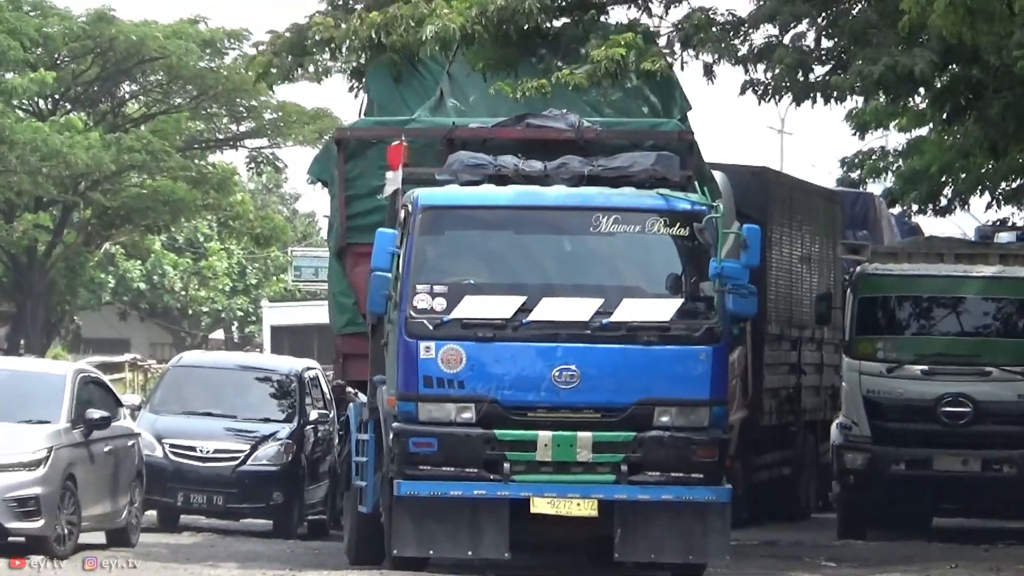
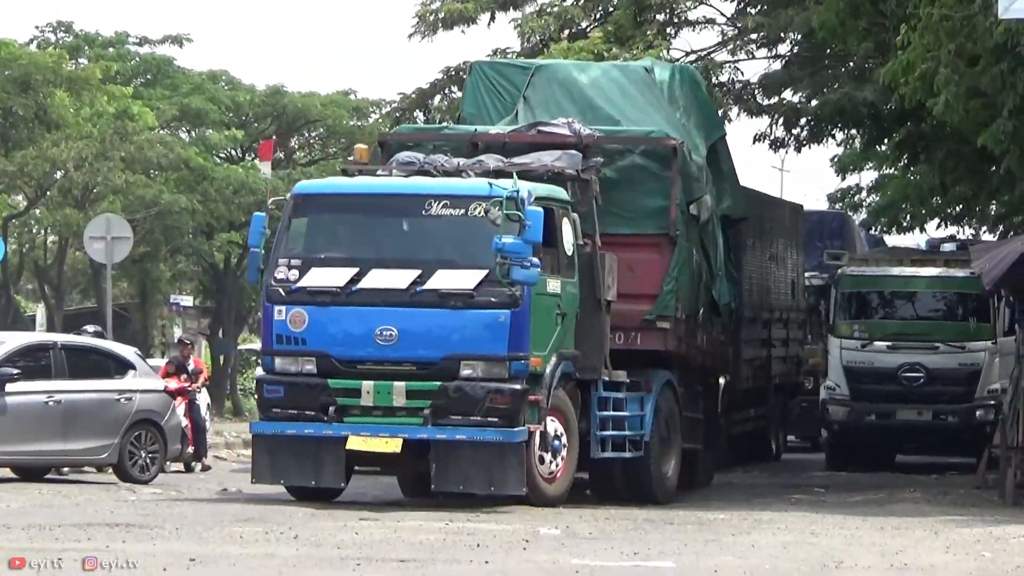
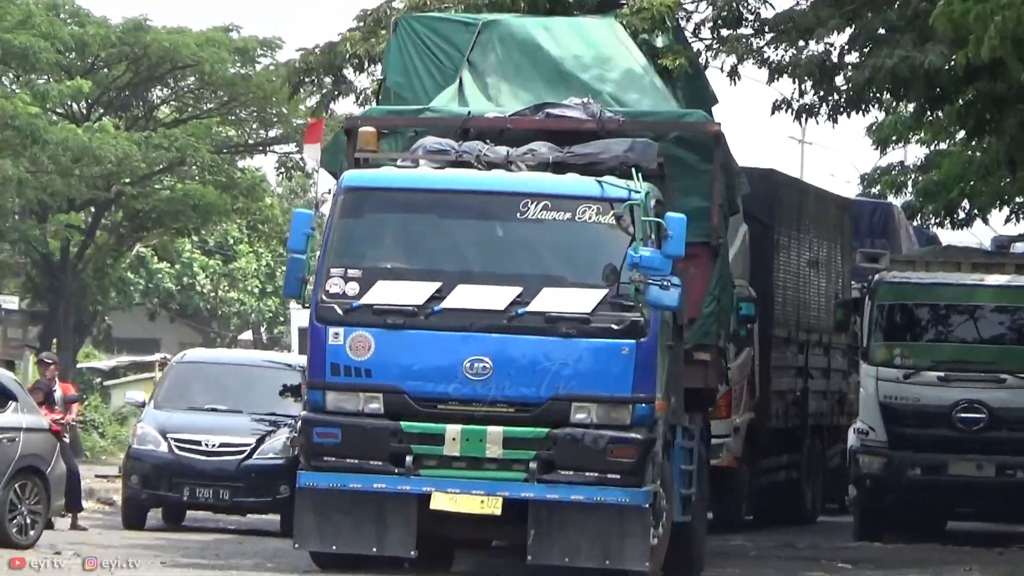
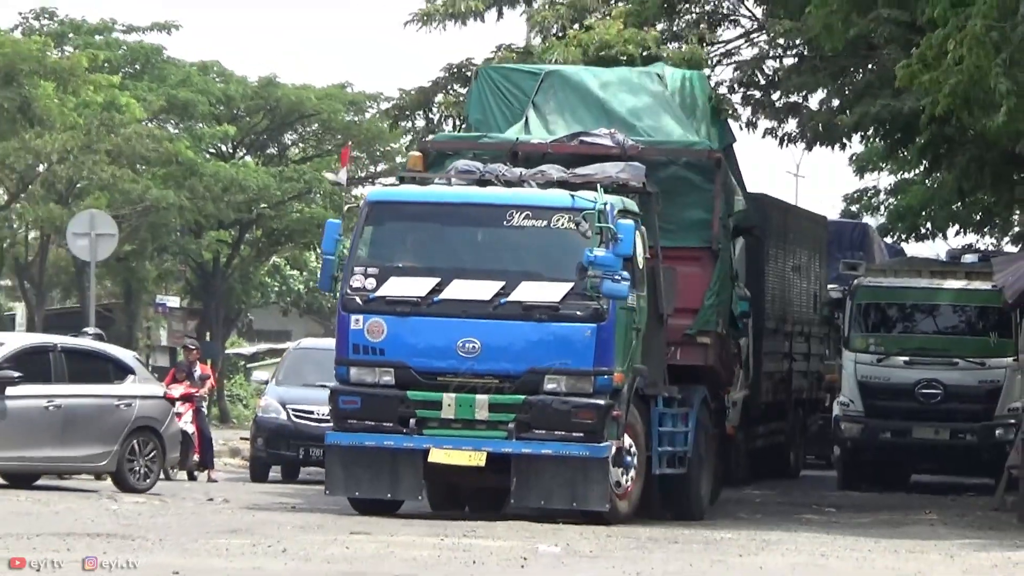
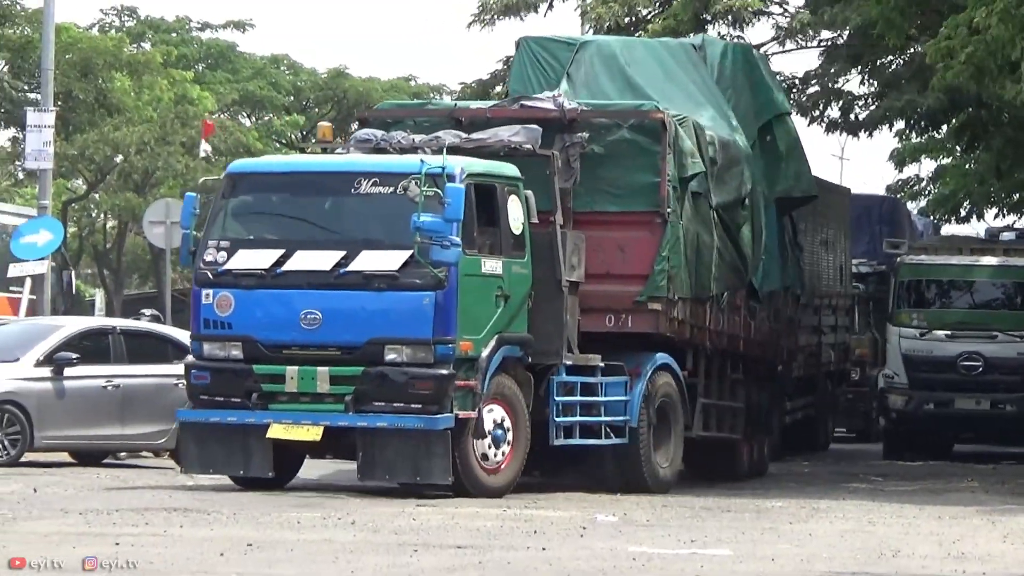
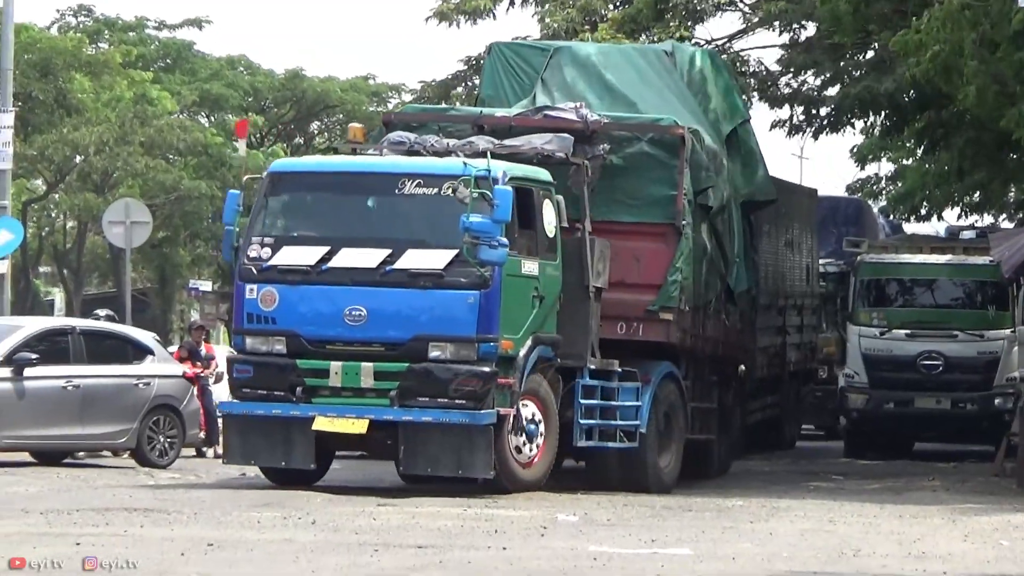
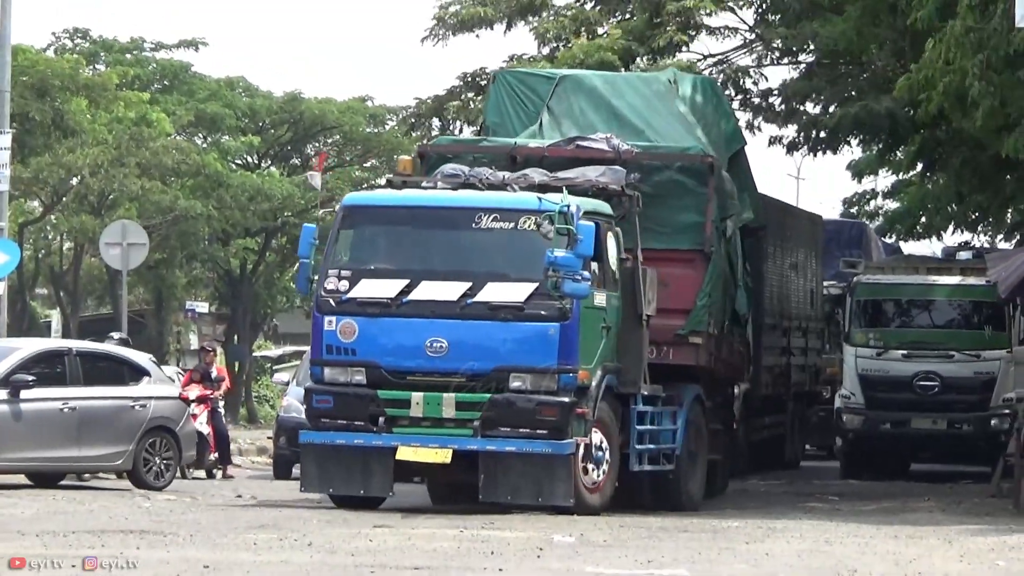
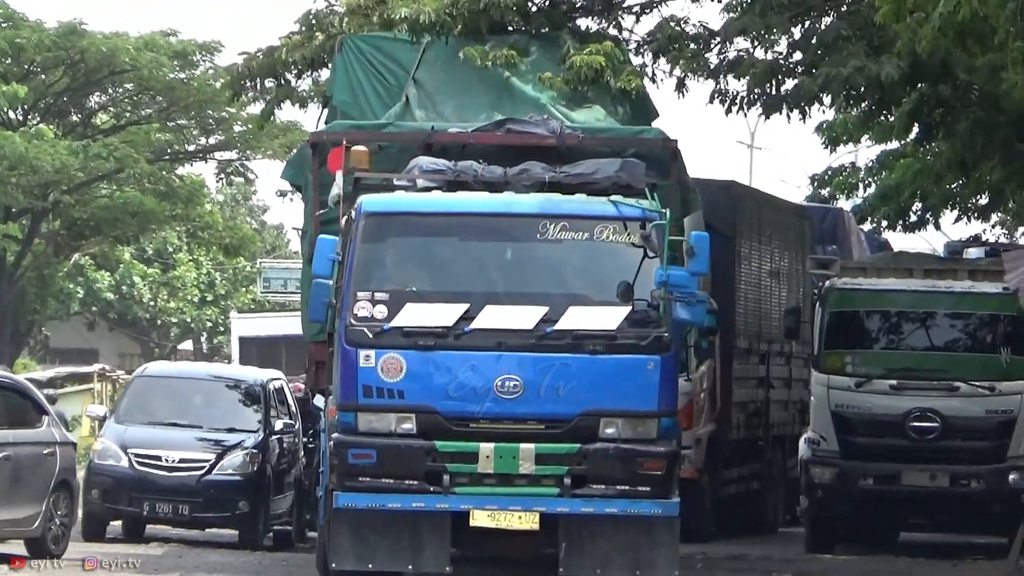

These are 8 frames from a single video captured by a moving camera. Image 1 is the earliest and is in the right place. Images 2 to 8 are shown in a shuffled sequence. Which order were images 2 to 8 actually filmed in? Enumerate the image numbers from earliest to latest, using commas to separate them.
8, 3, 4, 7, 2, 6, 5
